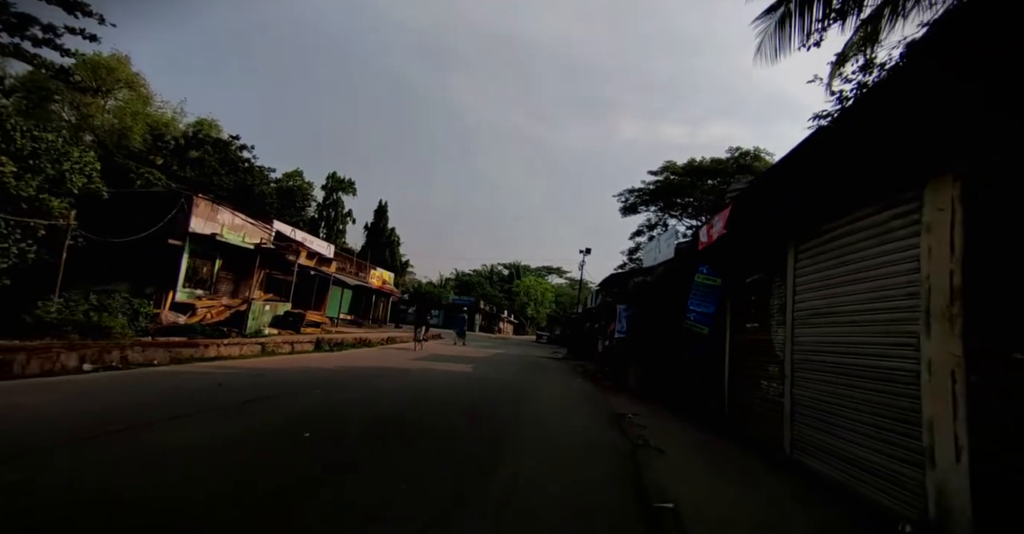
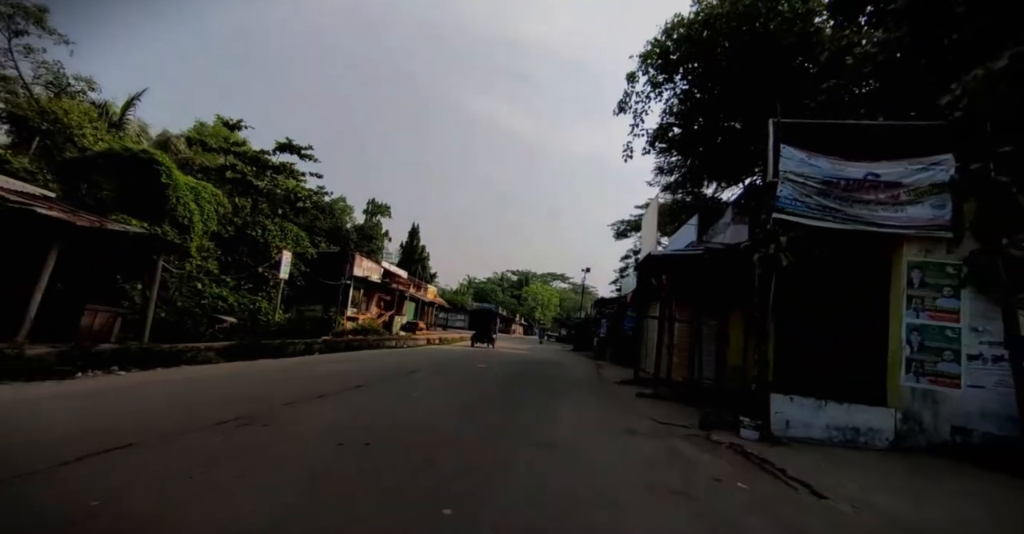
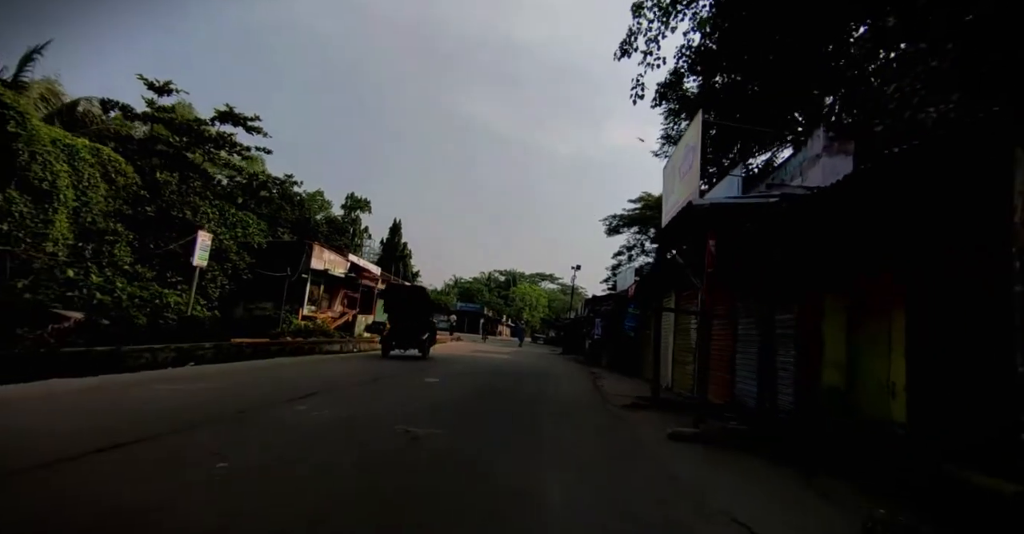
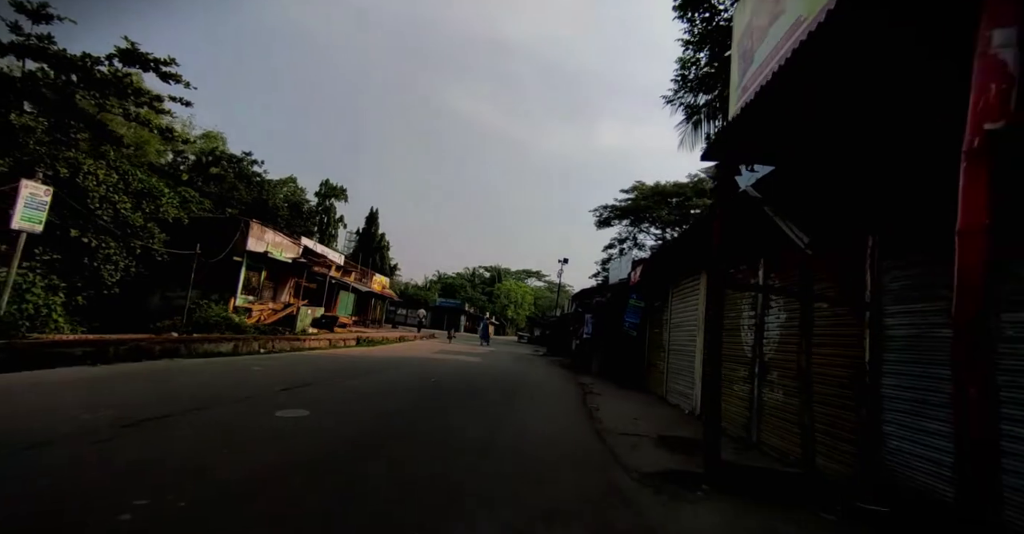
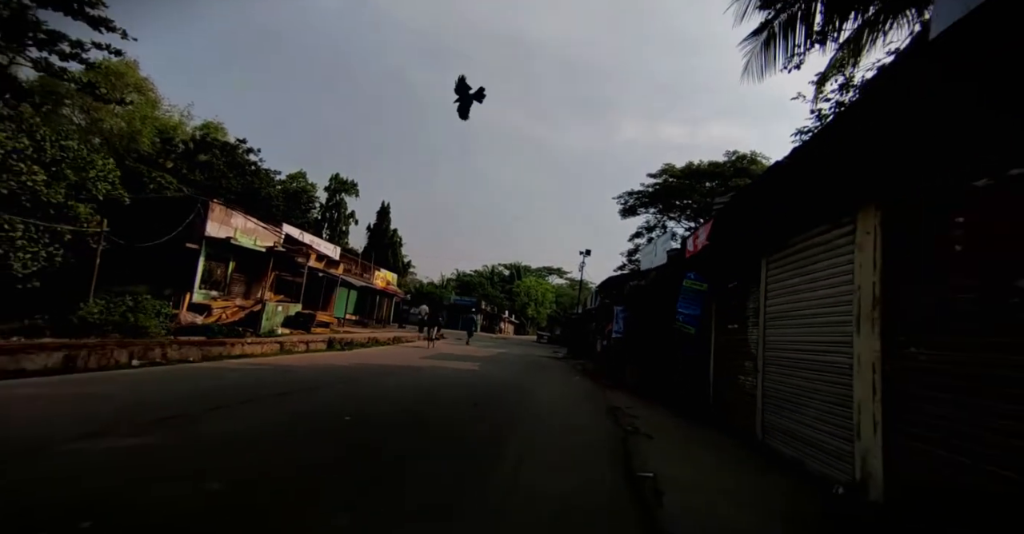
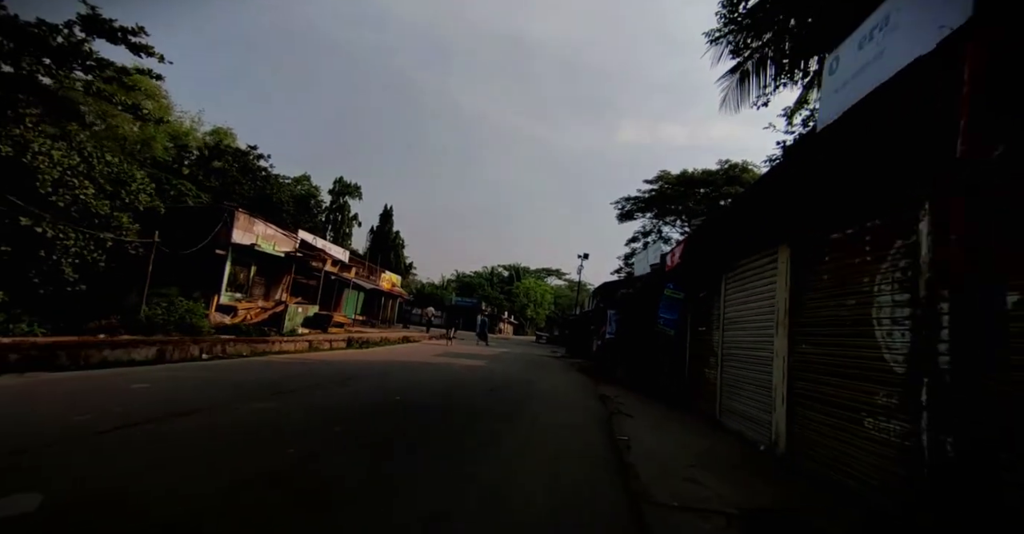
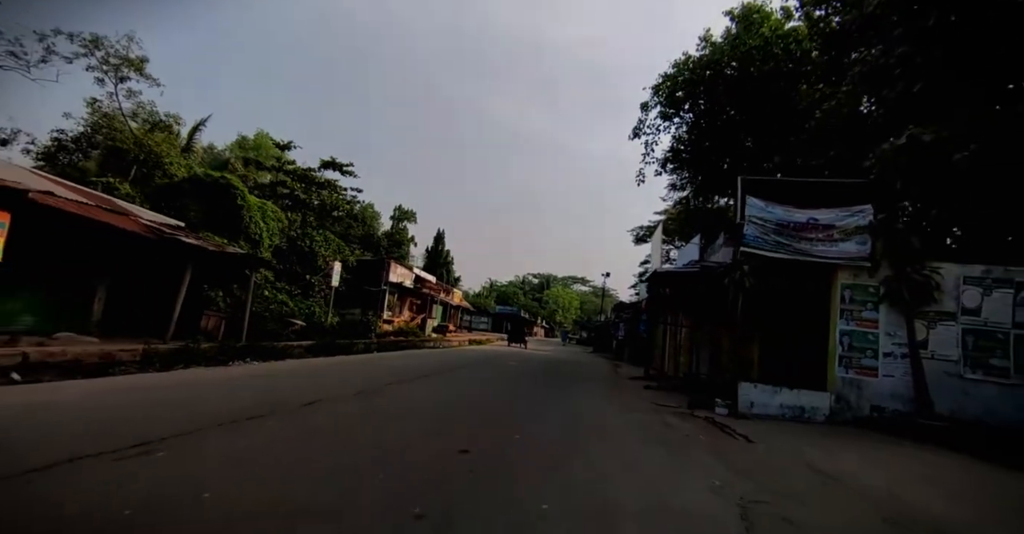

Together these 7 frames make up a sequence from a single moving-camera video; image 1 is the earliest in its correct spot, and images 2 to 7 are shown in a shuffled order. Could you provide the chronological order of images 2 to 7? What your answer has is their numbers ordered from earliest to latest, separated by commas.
5, 6, 4, 3, 2, 7
